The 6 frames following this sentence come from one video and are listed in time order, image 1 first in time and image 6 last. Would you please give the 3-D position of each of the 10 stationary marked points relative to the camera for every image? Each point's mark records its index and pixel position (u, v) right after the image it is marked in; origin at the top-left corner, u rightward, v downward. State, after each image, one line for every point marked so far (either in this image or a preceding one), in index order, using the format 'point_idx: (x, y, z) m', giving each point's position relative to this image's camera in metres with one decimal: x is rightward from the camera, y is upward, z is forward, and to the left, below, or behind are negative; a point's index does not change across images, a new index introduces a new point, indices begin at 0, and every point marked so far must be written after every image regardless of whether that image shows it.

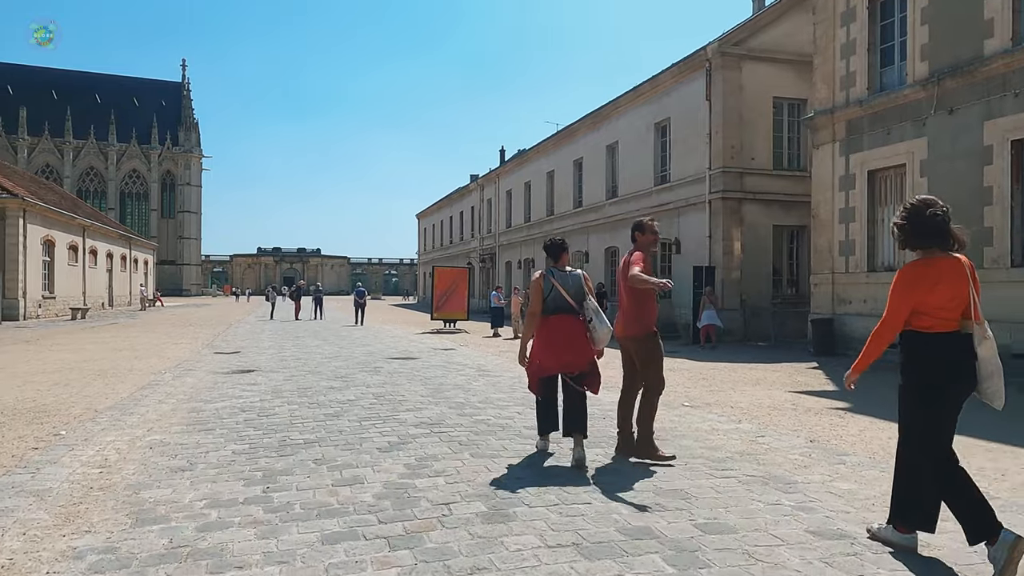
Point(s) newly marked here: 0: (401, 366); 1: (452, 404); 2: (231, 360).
0: (-1.8, -1.3, +12.4) m
1: (-0.6, -1.2, +7.9) m
2: (-5.0, -1.3, +13.7) m
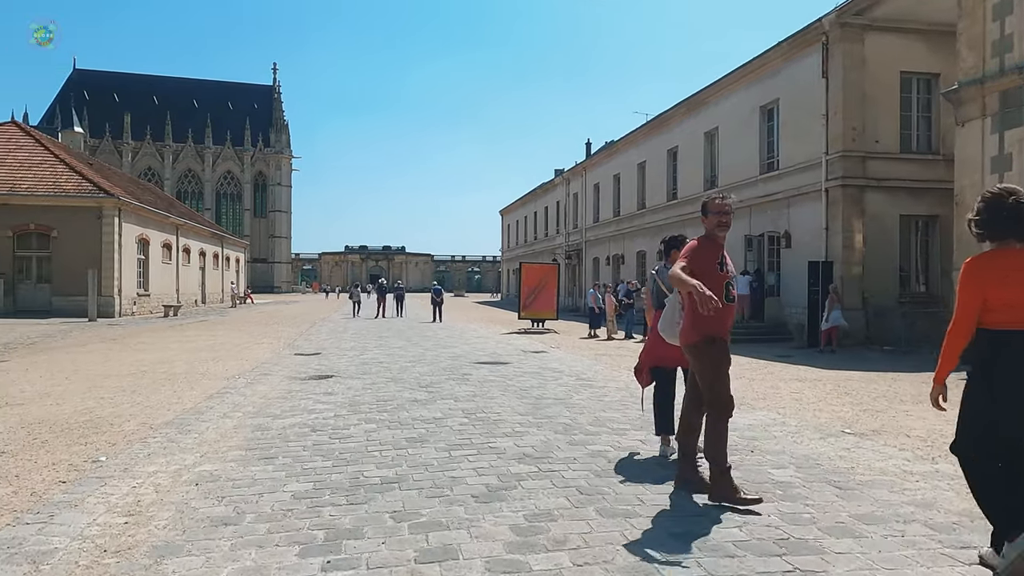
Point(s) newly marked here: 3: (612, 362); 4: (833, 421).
0: (-0.3, -1.2, +11.2) m
1: (+0.4, -1.2, +6.5) m
2: (-3.4, -1.3, +12.8) m
3: (+1.8, -1.3, +13.7) m
4: (+3.0, -1.3, +7.2) m
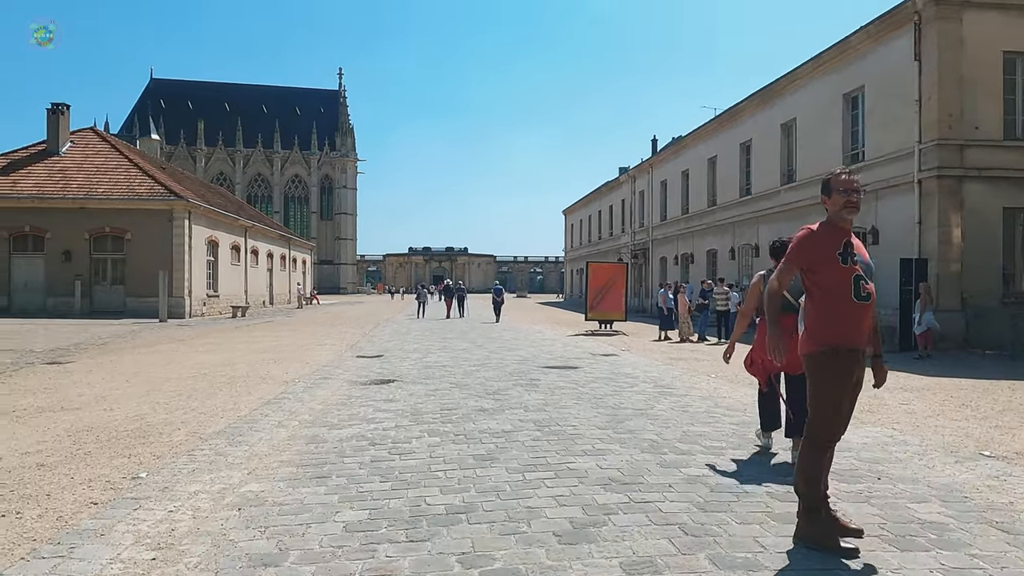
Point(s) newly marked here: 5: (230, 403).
0: (+0.7, -1.2, +10.4) m
1: (+1.0, -1.2, +5.8) m
2: (-2.3, -1.3, +12.3) m
3: (+3.0, -1.3, +12.8) m
4: (+3.7, -1.2, +6.3) m
5: (-3.1, -1.3, +8.3) m
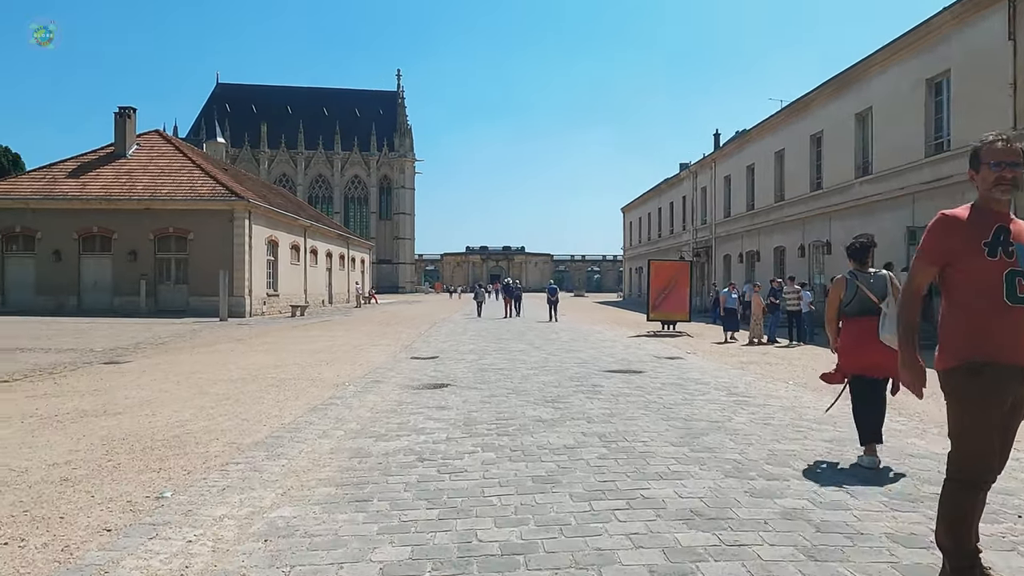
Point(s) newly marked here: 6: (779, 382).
0: (+1.4, -1.2, +9.7) m
1: (+1.4, -1.2, +5.1) m
2: (-1.3, -1.3, +11.8) m
3: (+3.9, -1.3, +11.9) m
4: (+4.2, -1.2, +5.3) m
5: (-2.5, -1.3, +7.9) m
6: (+3.6, -1.3, +10.4) m
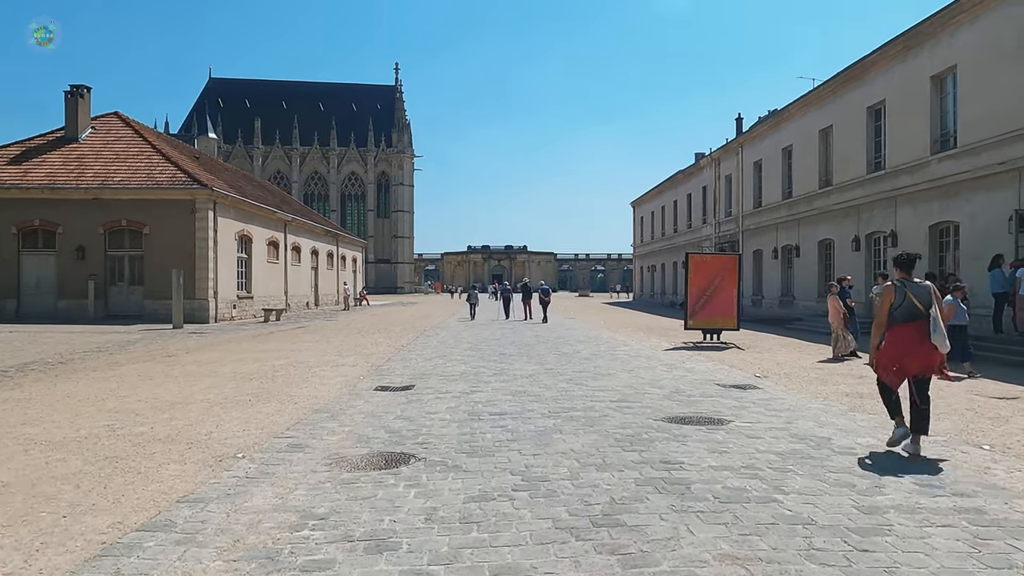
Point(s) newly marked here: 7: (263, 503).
0: (+1.5, -1.2, +5.6) m
1: (+1.5, -1.2, +0.9) m
2: (-1.3, -1.3, +7.7) m
3: (+4.0, -1.3, +7.7) m
4: (+4.2, -1.3, +1.2) m
5: (-2.4, -1.3, +3.8) m
6: (+3.7, -1.3, +6.2) m
7: (-1.5, -1.3, +4.6) m
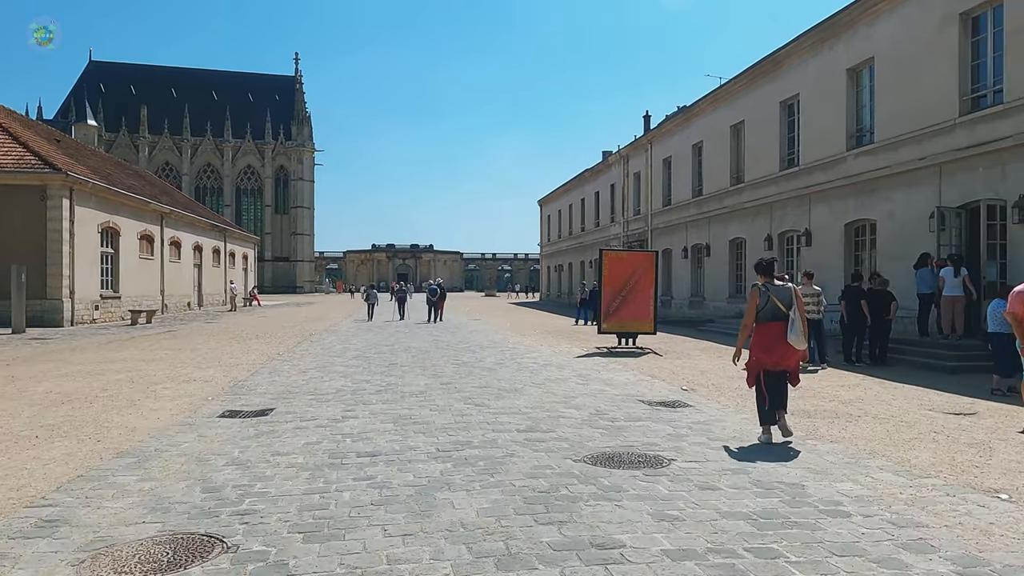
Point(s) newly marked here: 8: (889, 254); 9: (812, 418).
0: (+0.8, -1.2, +3.9) m
1: (+1.3, -1.2, -0.8) m
2: (-2.2, -1.3, +5.6) m
3: (+3.0, -1.3, +6.3) m
4: (+4.0, -1.3, -0.2) m
5: (-2.8, -1.3, +1.6) m
6: (+2.9, -1.3, +4.8) m
7: (-2.1, -1.3, +2.5) m
8: (+8.5, +0.8, +17.2) m
9: (+3.1, -1.3, +7.7) m
